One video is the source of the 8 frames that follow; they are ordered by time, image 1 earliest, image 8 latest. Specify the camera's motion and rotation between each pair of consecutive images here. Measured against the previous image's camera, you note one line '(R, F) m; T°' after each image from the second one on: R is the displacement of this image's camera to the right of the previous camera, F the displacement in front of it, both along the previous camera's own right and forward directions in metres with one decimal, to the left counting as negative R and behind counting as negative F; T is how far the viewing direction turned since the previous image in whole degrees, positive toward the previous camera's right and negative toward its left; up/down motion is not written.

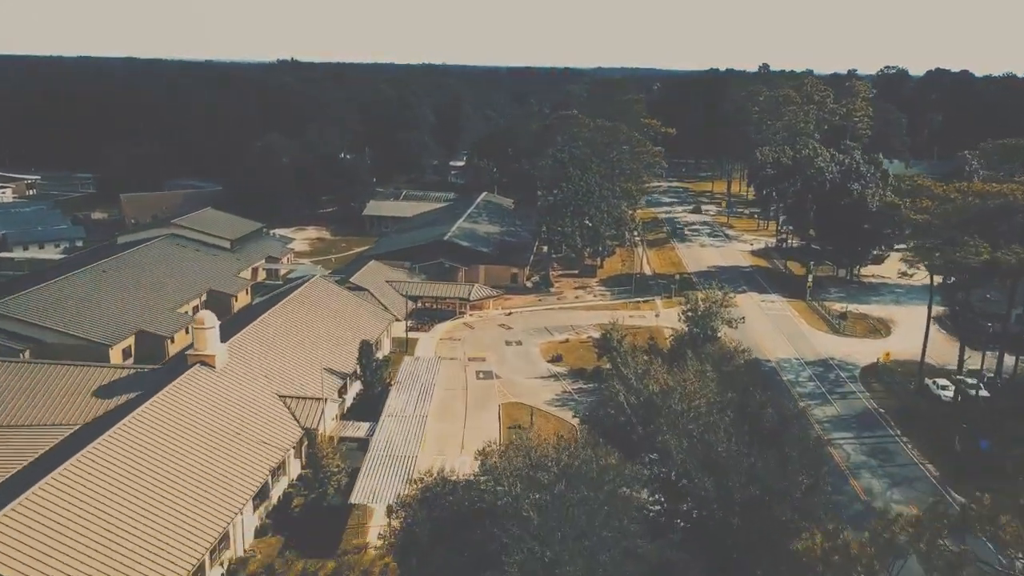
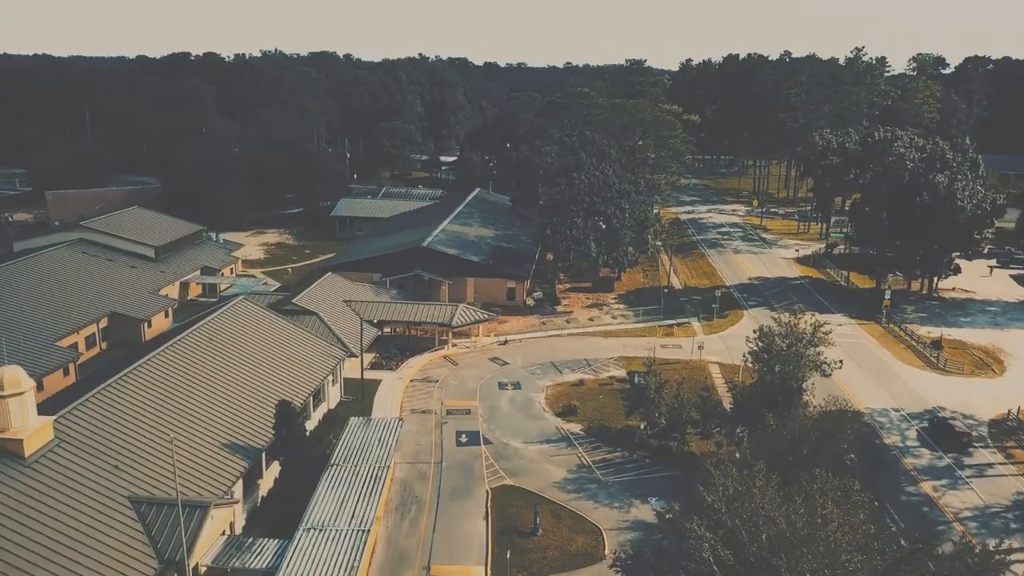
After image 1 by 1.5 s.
(+0.3, +19.8) m; 0°
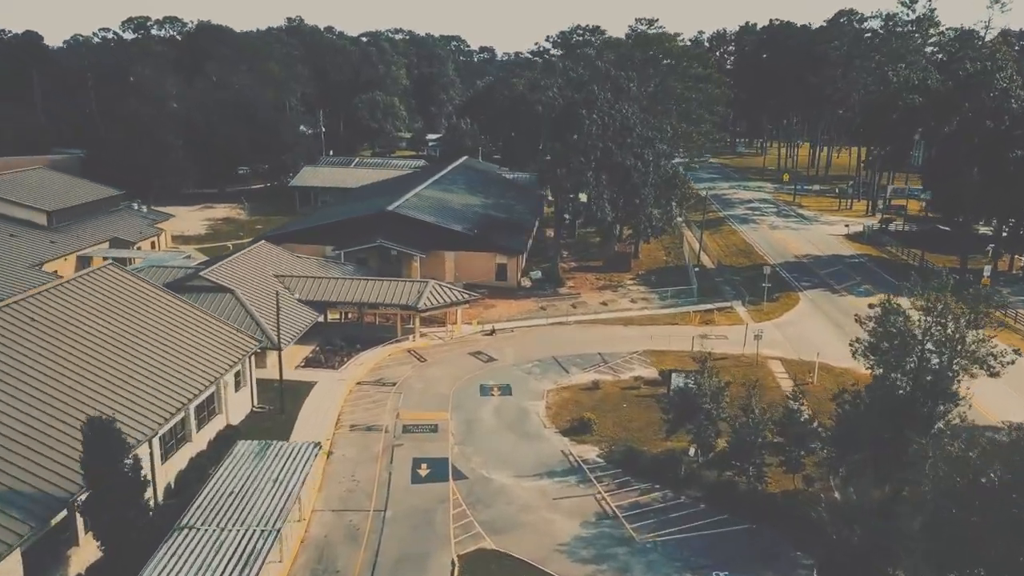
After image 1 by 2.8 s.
(+0.6, +16.5) m; 0°
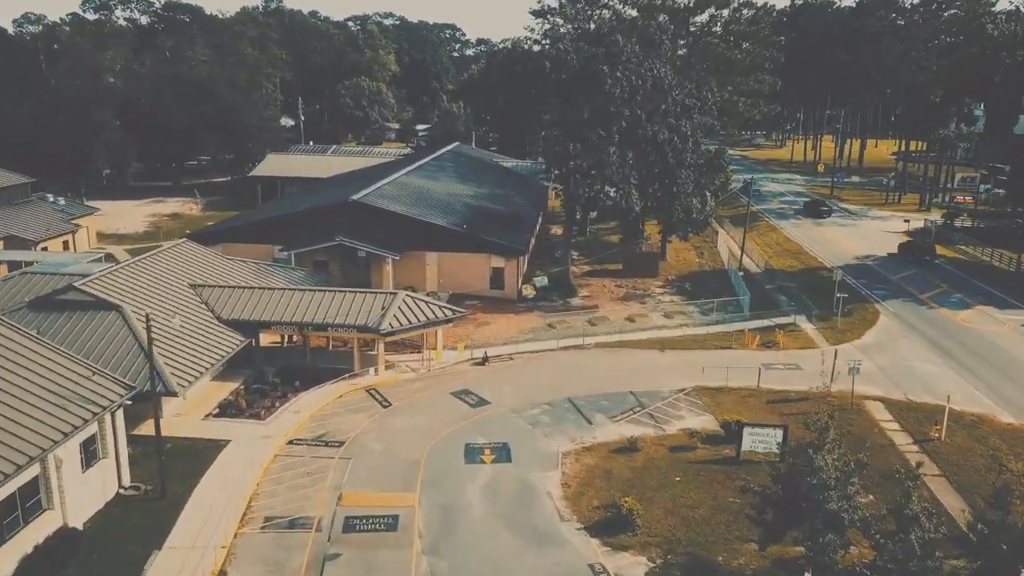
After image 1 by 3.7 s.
(0.0, +12.8) m; 0°
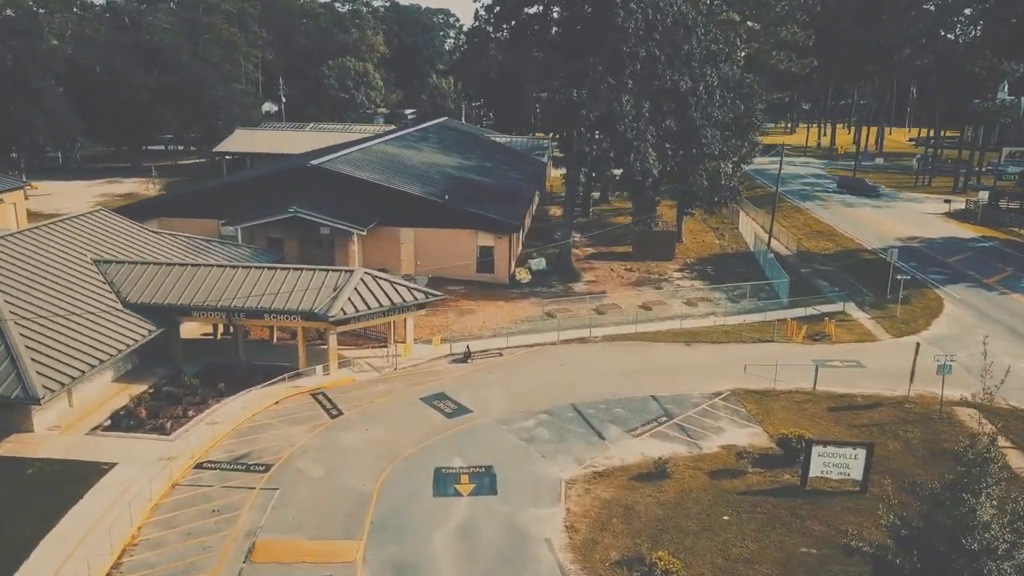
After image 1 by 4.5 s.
(+0.3, +7.5) m; 0°
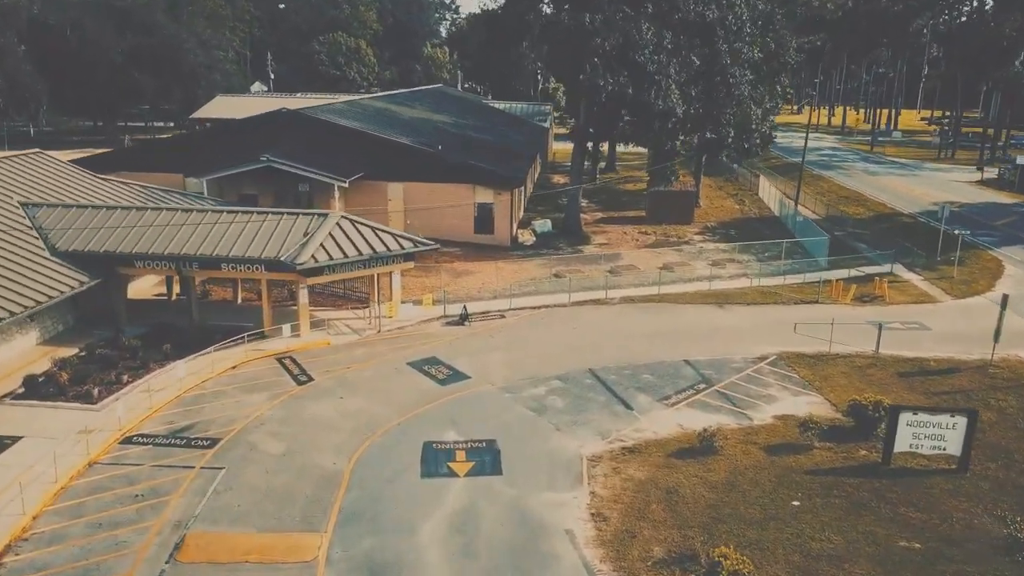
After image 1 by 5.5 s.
(-0.2, +4.4) m; 0°
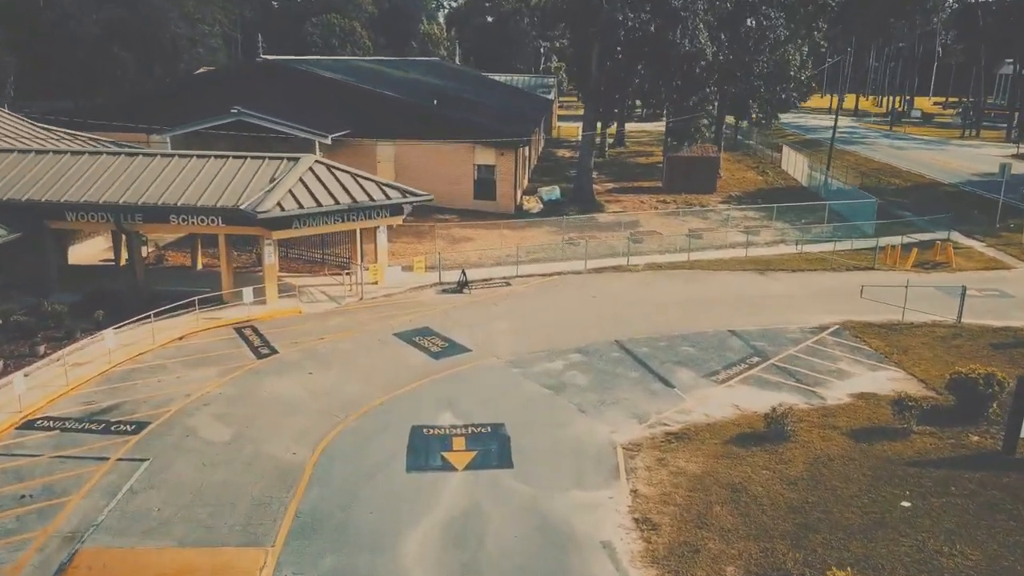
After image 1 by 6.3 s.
(-0.2, +3.9) m; 0°
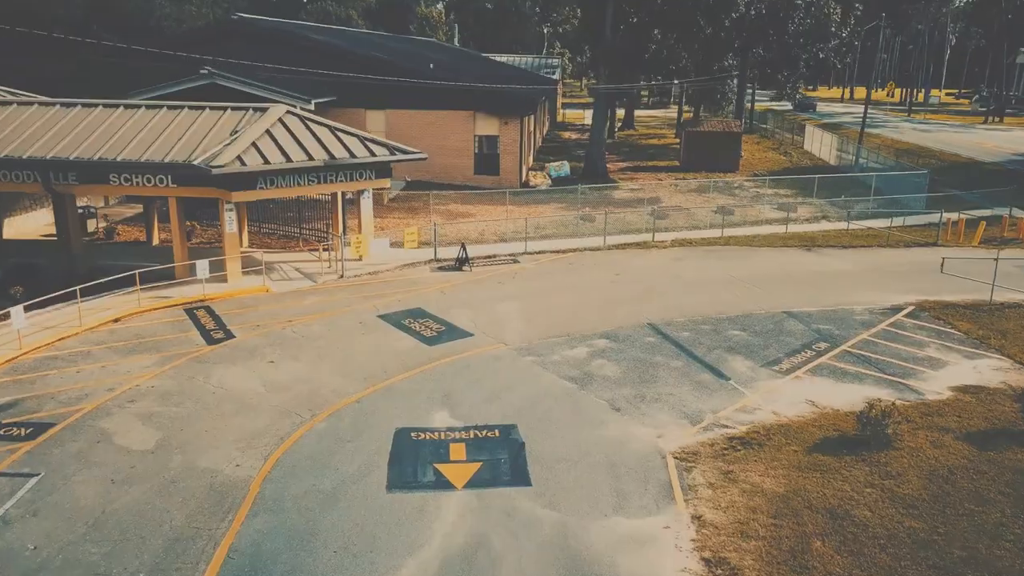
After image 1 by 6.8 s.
(-0.2, +3.2) m; 0°
